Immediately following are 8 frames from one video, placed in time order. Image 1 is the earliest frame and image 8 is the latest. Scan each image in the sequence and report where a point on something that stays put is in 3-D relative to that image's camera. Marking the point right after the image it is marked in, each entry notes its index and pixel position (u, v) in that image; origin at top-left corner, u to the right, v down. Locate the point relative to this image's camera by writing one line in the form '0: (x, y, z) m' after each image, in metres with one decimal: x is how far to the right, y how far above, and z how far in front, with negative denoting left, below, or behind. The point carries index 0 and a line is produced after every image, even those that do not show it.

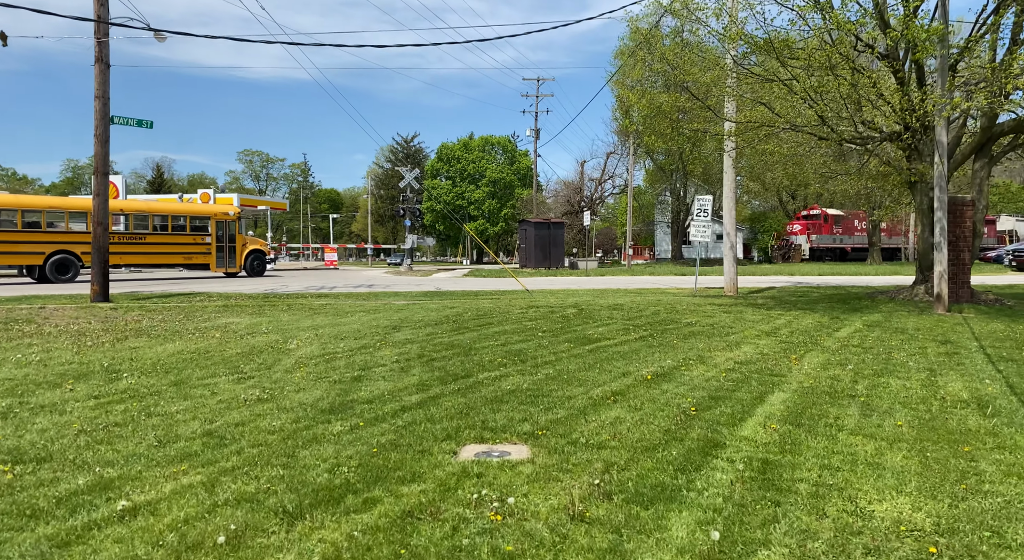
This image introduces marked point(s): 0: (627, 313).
0: (+2.1, -0.6, +13.8) m
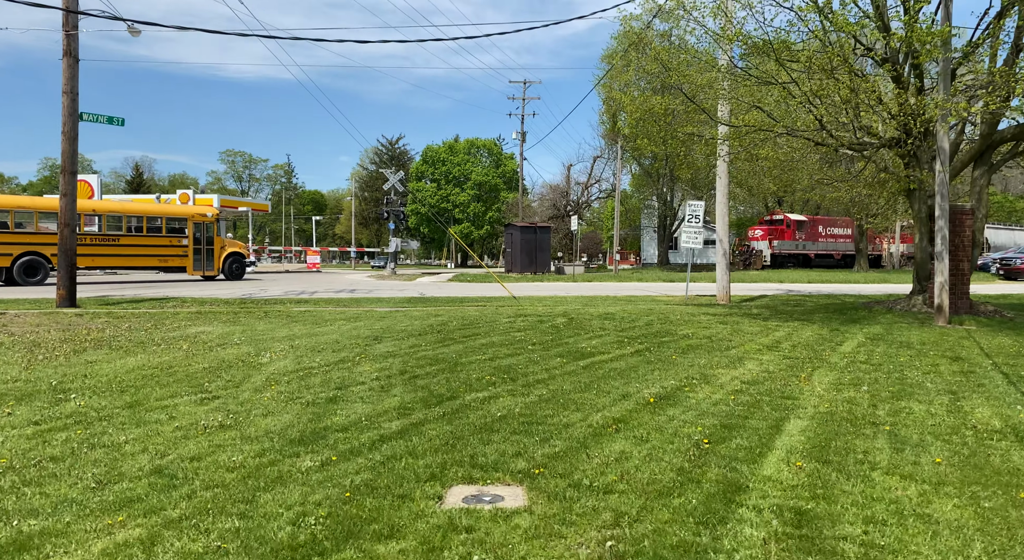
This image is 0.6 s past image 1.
0: (+1.9, -0.8, +13.3) m
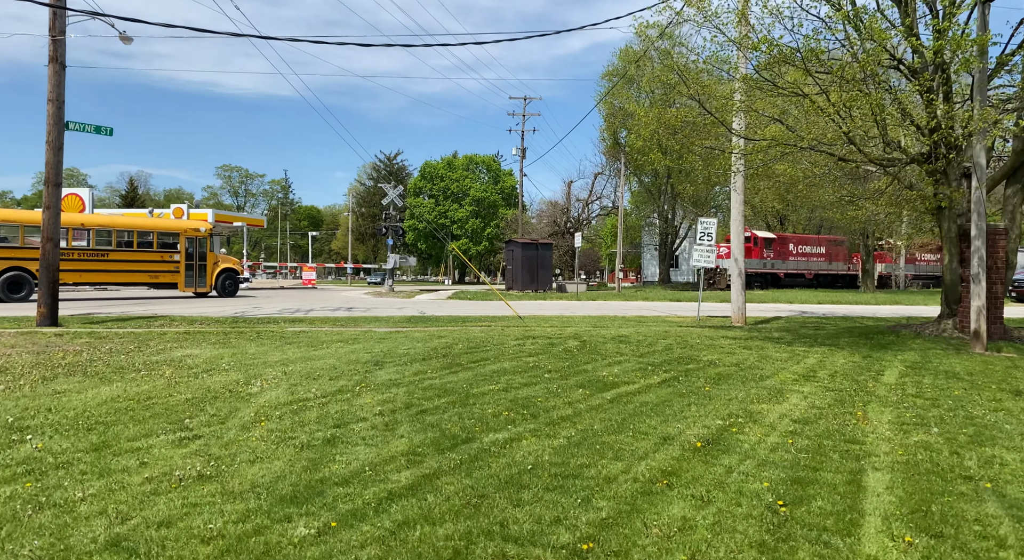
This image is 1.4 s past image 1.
0: (+2.1, -1.1, +12.5) m
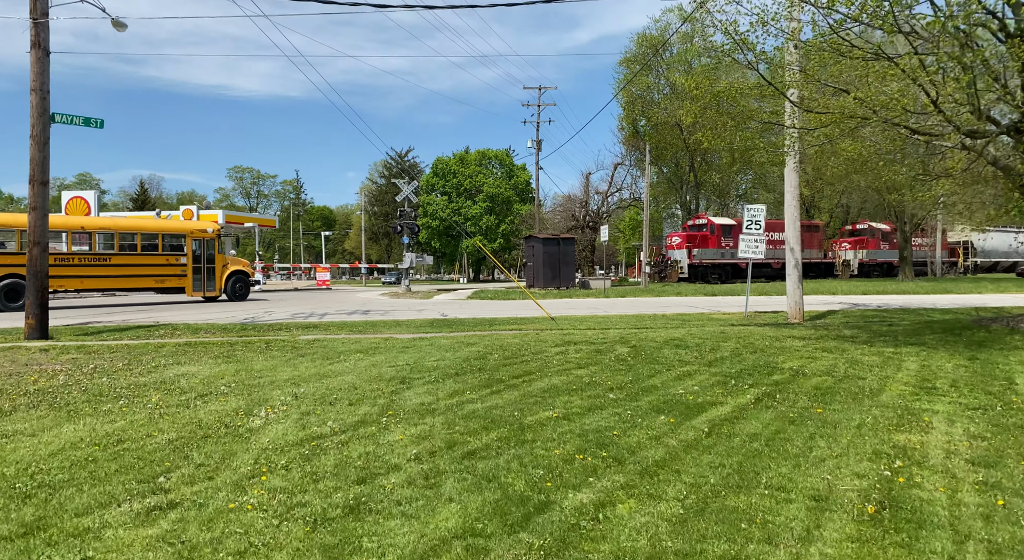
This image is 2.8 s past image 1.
0: (+2.7, -1.0, +10.8) m
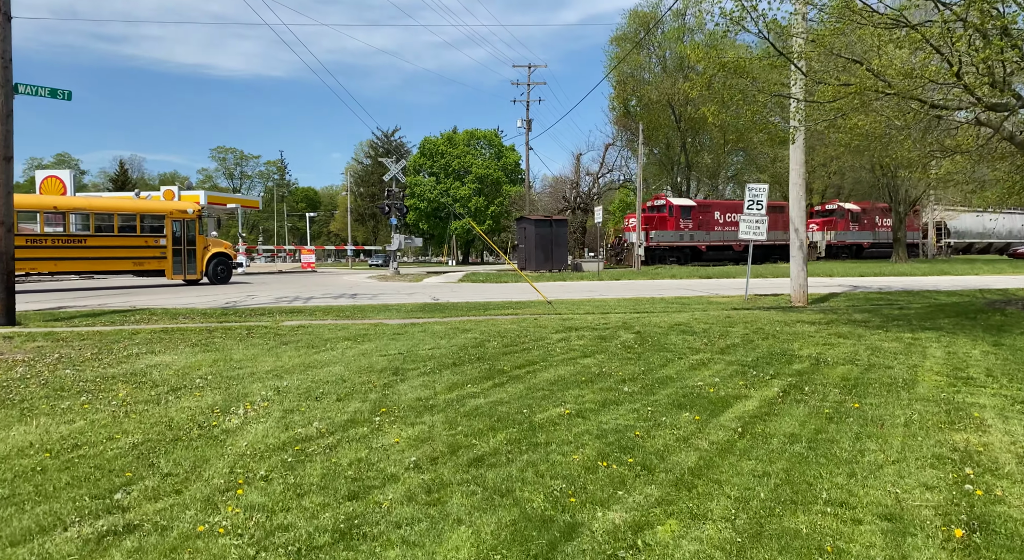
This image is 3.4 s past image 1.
0: (+2.7, -0.8, +10.2) m
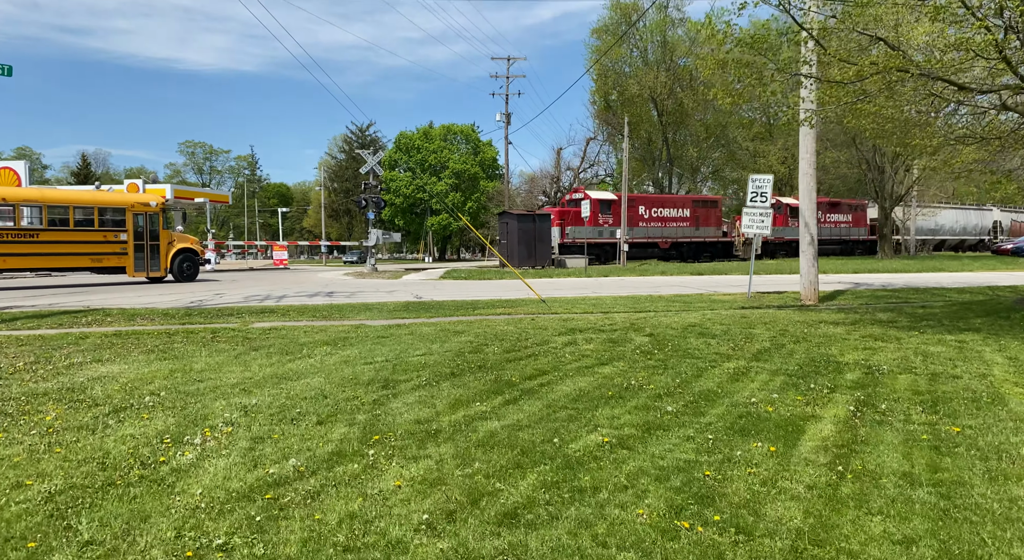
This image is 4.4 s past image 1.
0: (+2.7, -0.8, +9.2) m
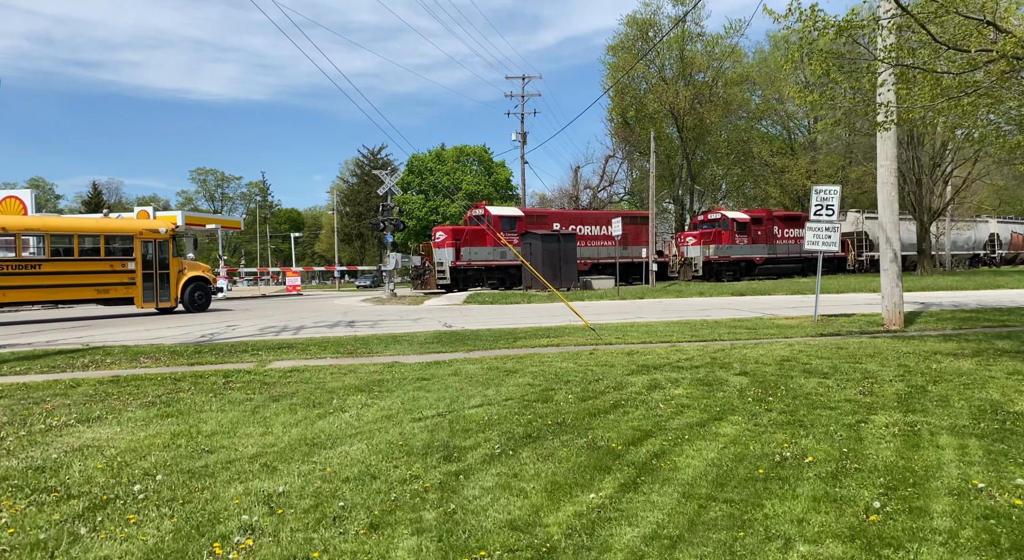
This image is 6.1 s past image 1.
0: (+3.4, -1.0, +7.5) m
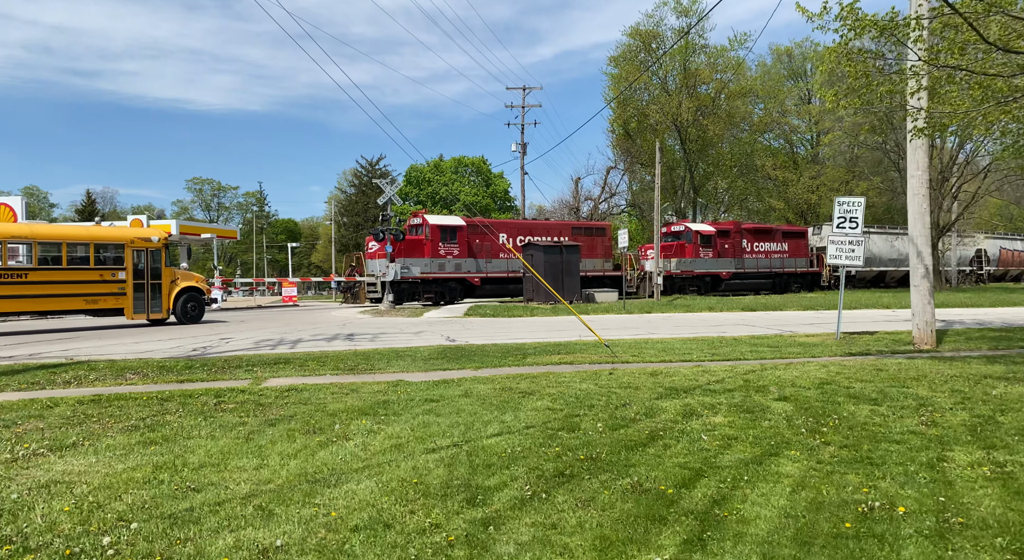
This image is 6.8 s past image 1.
0: (+3.6, -1.2, +6.8) m
